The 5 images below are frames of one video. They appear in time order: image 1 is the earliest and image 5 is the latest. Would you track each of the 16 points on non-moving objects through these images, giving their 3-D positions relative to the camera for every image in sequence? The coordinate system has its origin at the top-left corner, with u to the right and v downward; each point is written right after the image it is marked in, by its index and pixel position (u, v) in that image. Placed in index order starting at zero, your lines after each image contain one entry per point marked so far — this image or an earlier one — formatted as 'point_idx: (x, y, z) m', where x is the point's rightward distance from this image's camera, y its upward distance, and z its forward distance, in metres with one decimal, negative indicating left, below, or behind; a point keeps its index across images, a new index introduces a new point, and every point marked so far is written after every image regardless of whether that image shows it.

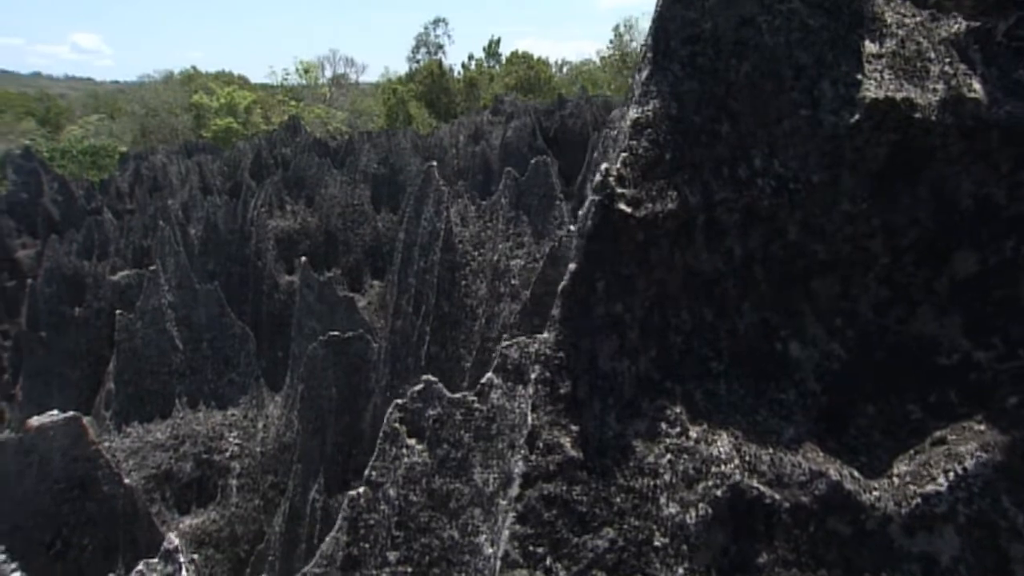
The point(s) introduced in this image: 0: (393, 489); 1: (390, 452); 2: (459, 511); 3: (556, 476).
0: (-0.7, -1.2, +4.2) m
1: (-0.7, -1.0, +4.4) m
2: (-0.3, -1.3, +4.0) m
3: (+0.2, -1.0, +3.6) m
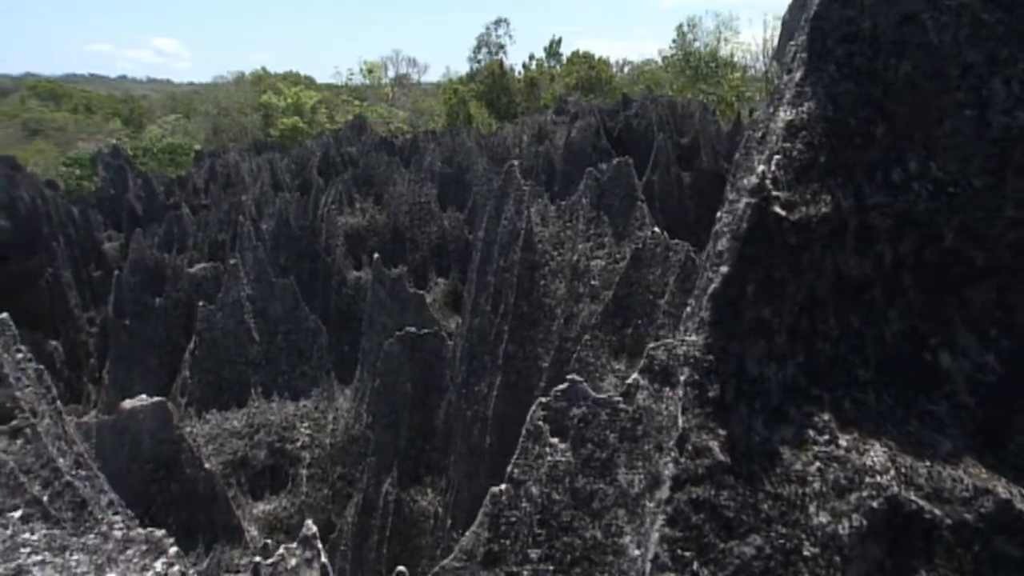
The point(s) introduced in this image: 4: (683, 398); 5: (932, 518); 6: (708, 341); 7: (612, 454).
0: (+0.2, -1.2, +4.3) m
1: (+0.2, -1.0, +4.4) m
2: (+0.5, -1.3, +4.1) m
3: (+1.0, -1.0, +3.6) m
4: (+0.9, -0.6, +3.7) m
5: (+2.0, -1.1, +3.4) m
6: (+1.1, -0.3, +3.8) m
7: (+0.6, -1.0, +4.2) m
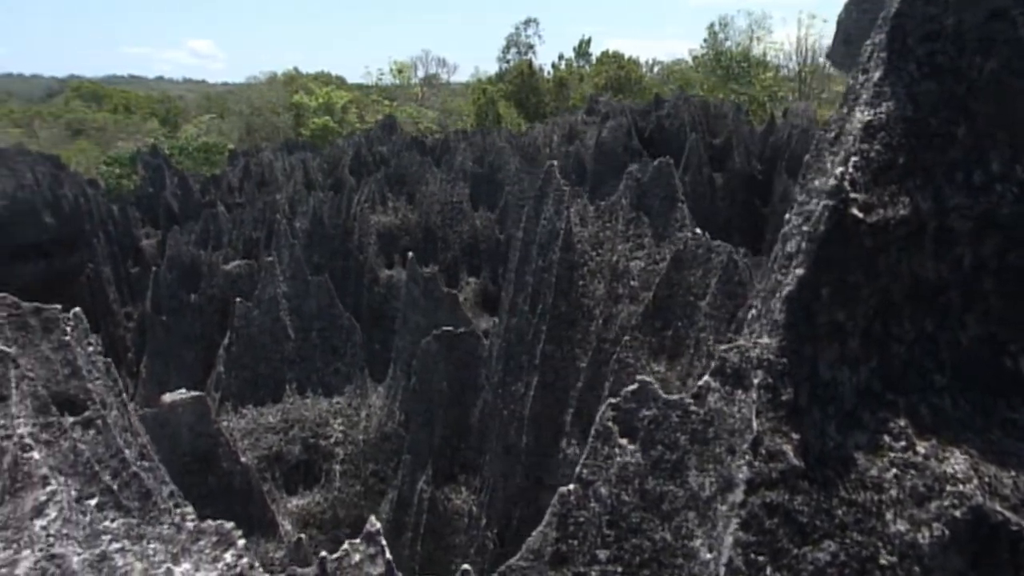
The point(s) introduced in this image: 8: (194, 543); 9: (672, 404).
0: (+0.6, -1.2, +4.3) m
1: (+0.6, -1.0, +4.4) m
2: (+0.9, -1.3, +4.0) m
3: (+1.4, -1.0, +3.5) m
4: (+1.3, -0.6, +3.7) m
5: (+2.4, -1.1, +3.3) m
6: (+1.5, -0.3, +3.7) m
7: (+1.0, -1.0, +4.1) m
8: (-2.1, -1.7, +4.7) m
9: (+1.0, -0.7, +4.3) m
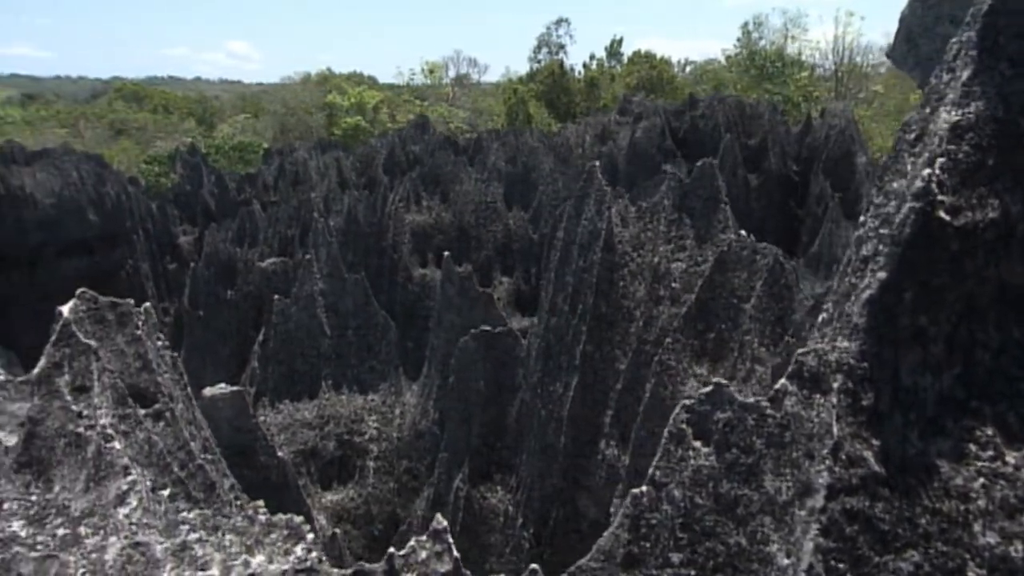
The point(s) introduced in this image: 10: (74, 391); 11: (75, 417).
0: (+1.0, -1.2, +4.3) m
1: (+1.0, -1.0, +4.4) m
2: (+1.3, -1.3, +4.0) m
3: (+1.8, -1.0, +3.5) m
4: (+1.7, -0.6, +3.6) m
5: (+2.8, -1.1, +3.2) m
6: (+1.9, -0.3, +3.7) m
7: (+1.4, -1.0, +4.1) m
8: (-1.6, -1.7, +4.8) m
9: (+1.4, -0.7, +4.3) m
10: (-3.3, -0.8, +5.3) m
11: (-3.1, -0.9, +5.0) m
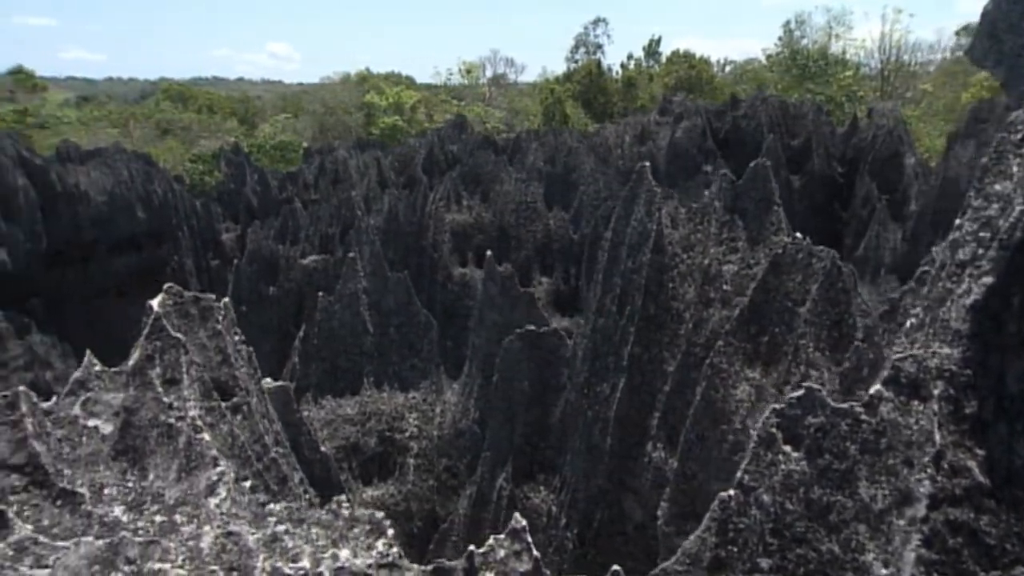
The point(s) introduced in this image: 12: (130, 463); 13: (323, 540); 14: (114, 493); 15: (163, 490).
0: (+1.5, -1.2, +4.2) m
1: (+1.5, -1.0, +4.3) m
2: (+1.8, -1.3, +3.9) m
3: (+2.2, -1.0, +3.4) m
4: (+2.2, -0.6, +3.5) m
5: (+3.2, -1.2, +3.0) m
6: (+2.4, -0.3, +3.6) m
7: (+1.9, -1.0, +4.0) m
8: (-1.1, -1.7, +4.9) m
9: (+1.9, -0.7, +4.2) m
10: (-2.7, -0.7, +5.5) m
11: (-2.5, -0.9, +5.2) m
12: (-2.7, -1.2, +5.0) m
13: (-1.2, -1.6, +4.6) m
14: (-2.7, -1.4, +4.7) m
15: (-2.4, -1.4, +4.8) m
